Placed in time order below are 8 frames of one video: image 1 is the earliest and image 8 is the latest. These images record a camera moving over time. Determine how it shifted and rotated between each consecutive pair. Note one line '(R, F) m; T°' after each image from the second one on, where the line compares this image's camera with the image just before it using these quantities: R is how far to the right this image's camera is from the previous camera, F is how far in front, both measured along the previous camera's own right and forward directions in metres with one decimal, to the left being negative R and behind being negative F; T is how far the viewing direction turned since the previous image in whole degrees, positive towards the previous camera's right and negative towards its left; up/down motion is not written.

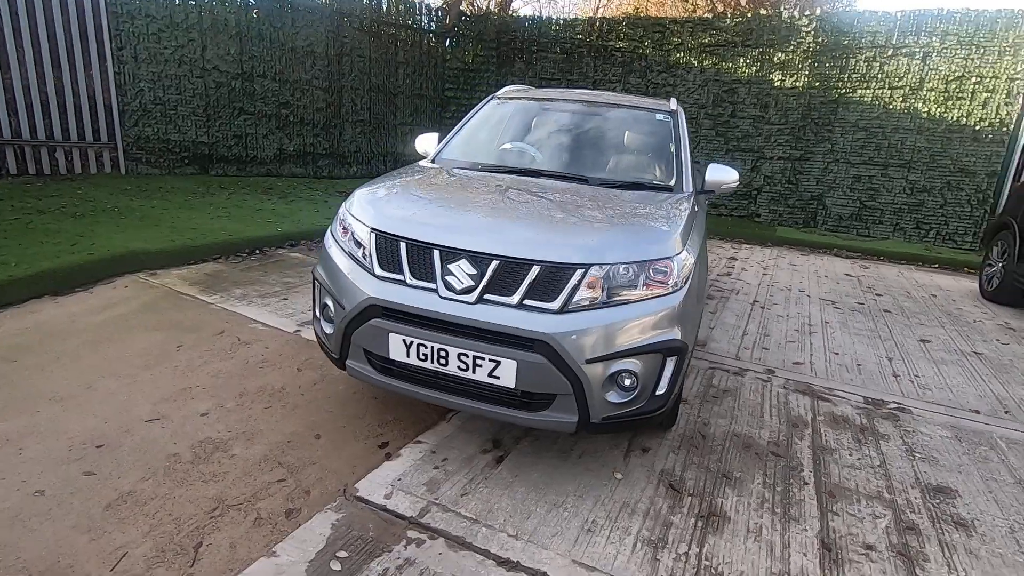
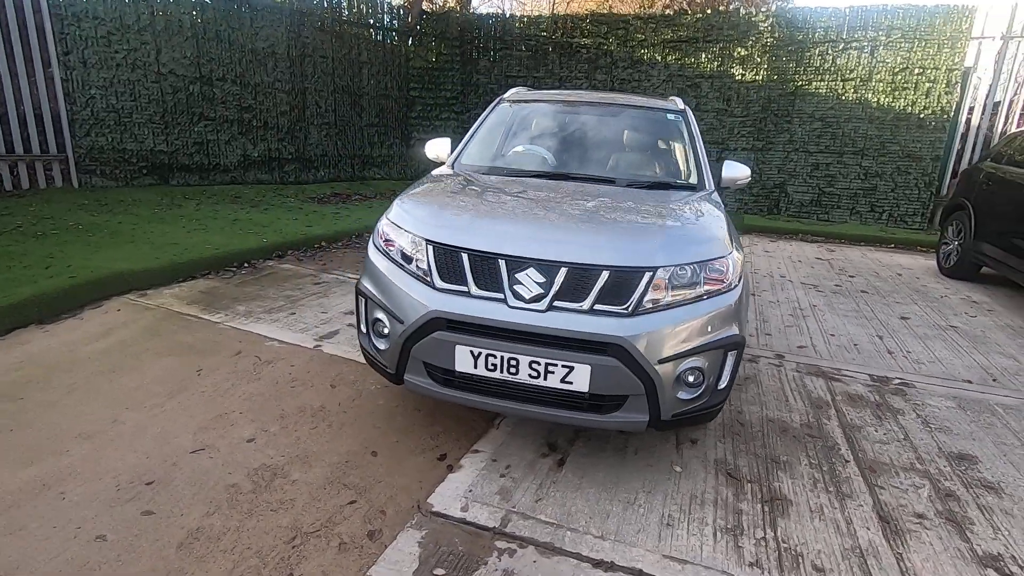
(-0.5, 0.0) m; +5°
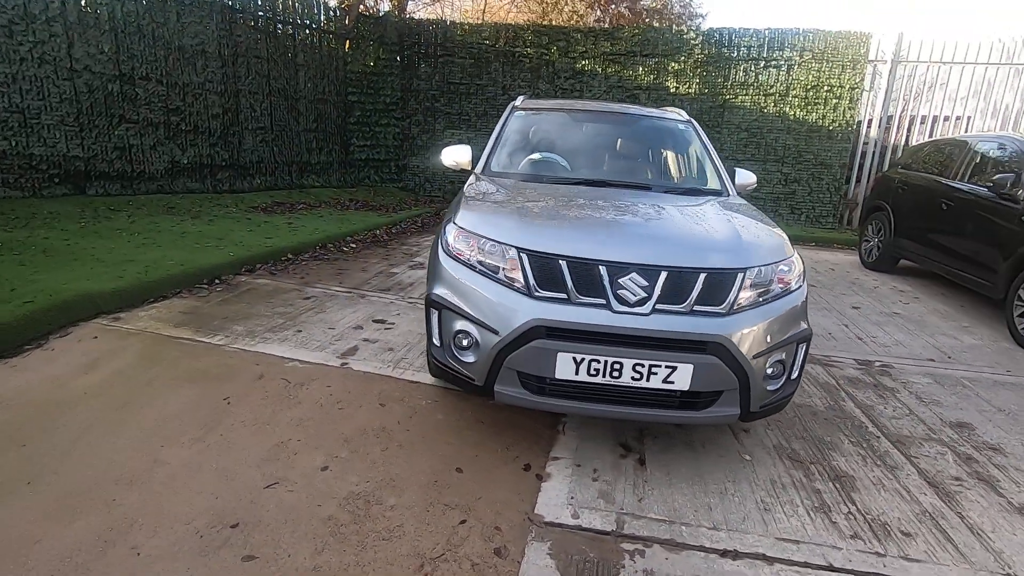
(-0.8, +0.1) m; +10°
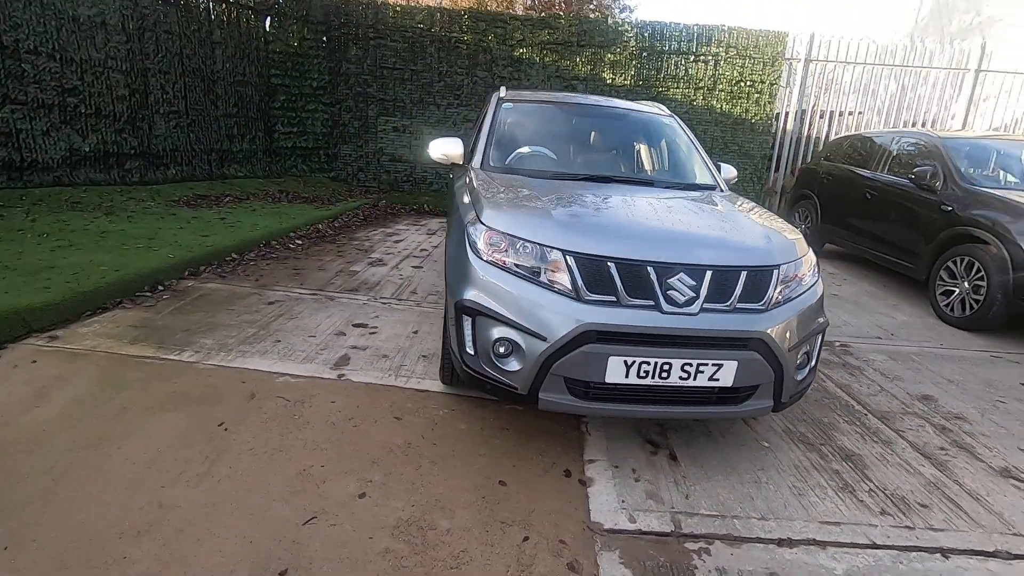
(-0.6, +0.1) m; +9°
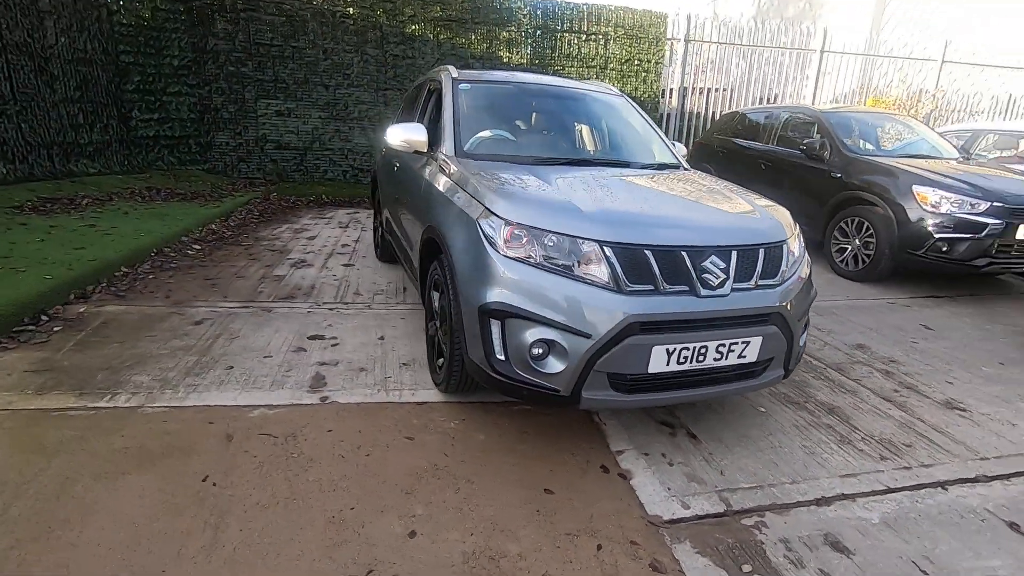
(-0.6, +0.2) m; +13°
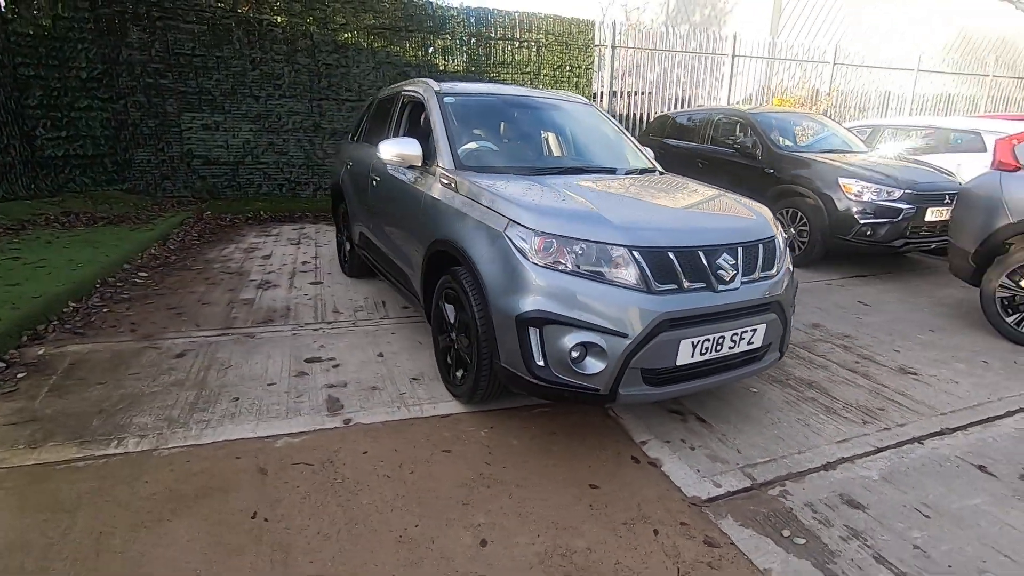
(-0.5, -0.1) m; +8°
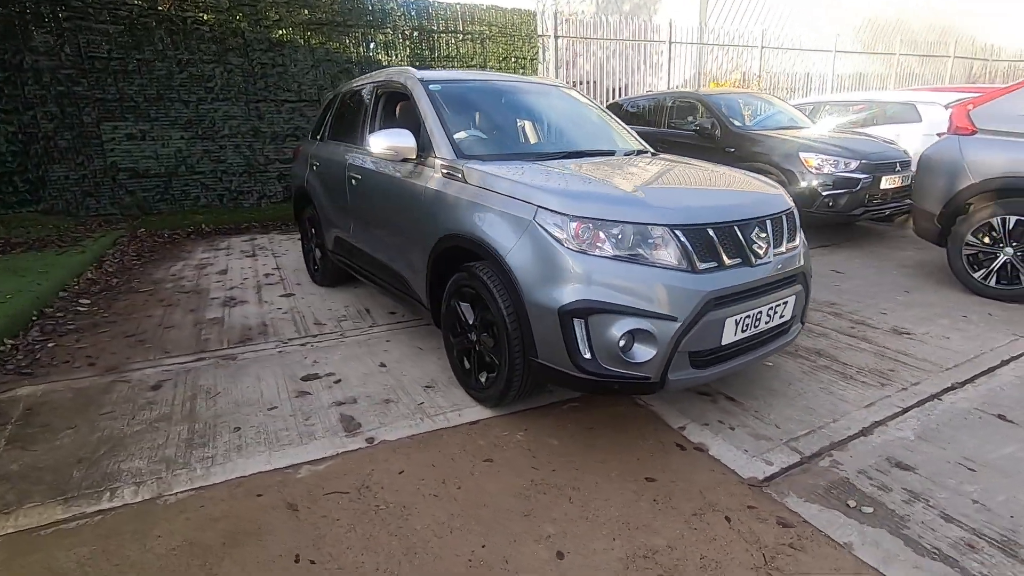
(-0.4, +0.2) m; +6°
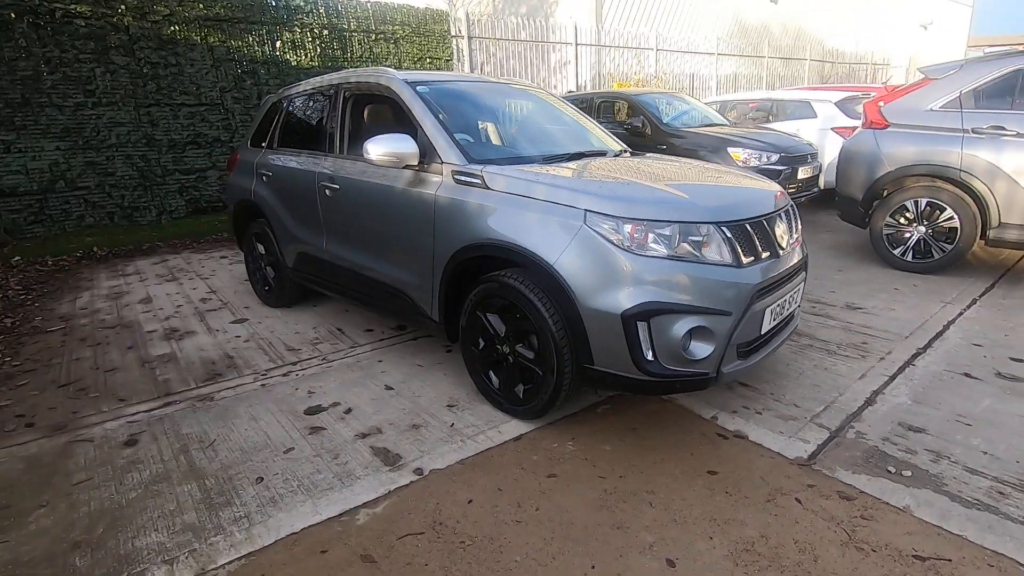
(-0.6, +0.2) m; +11°
